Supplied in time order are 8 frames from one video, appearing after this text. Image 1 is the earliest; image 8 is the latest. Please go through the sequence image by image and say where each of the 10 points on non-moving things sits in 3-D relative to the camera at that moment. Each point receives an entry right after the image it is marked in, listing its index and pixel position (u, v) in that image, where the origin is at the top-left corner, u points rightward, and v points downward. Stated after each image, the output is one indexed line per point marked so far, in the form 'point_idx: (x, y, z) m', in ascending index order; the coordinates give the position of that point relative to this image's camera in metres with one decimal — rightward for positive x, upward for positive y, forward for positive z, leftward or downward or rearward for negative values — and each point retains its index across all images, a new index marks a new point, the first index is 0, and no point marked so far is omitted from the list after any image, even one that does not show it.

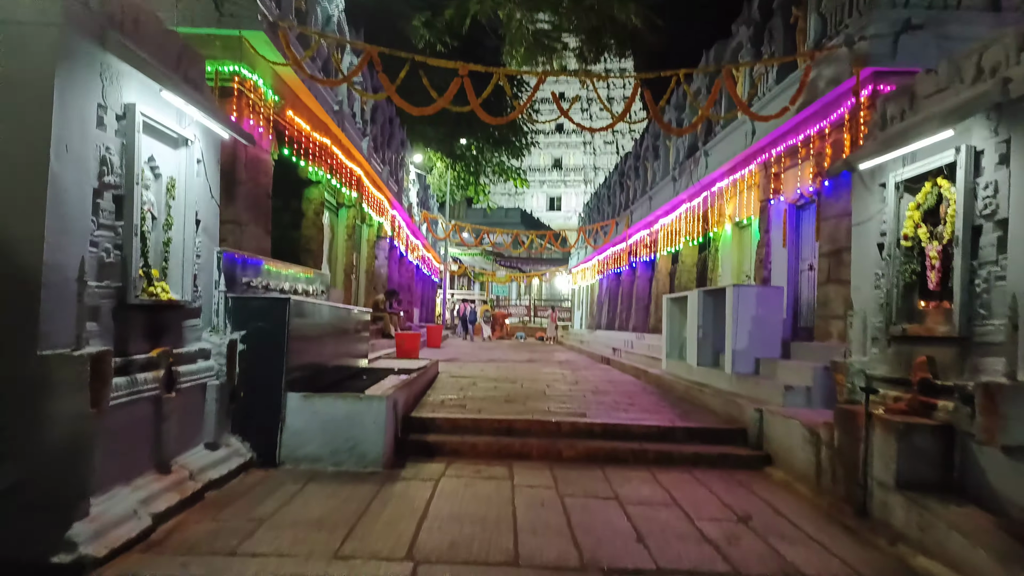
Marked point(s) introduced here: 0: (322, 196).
0: (-2.6, +1.3, +8.8) m
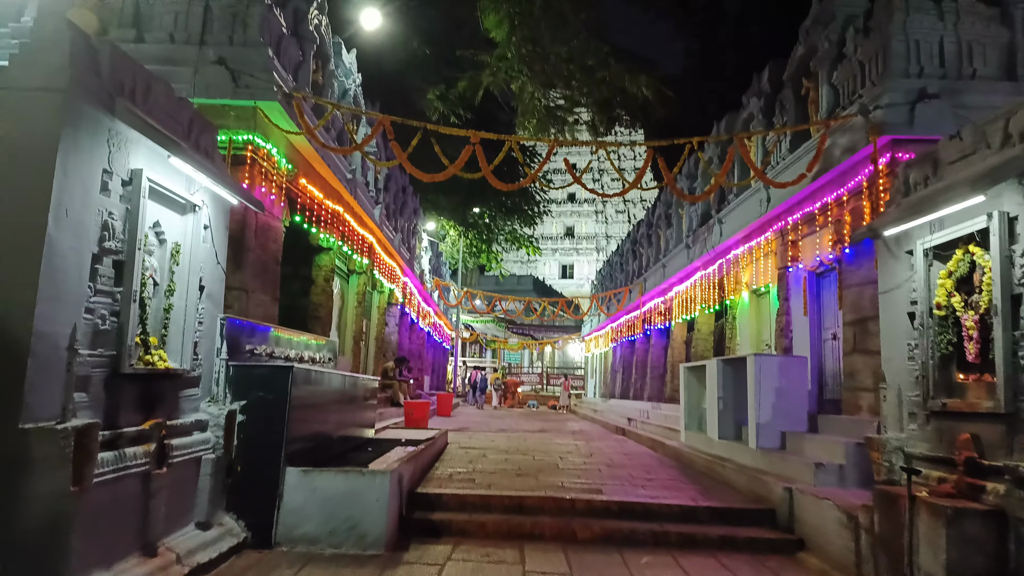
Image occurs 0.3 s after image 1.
0: (-2.5, +0.4, +8.7) m
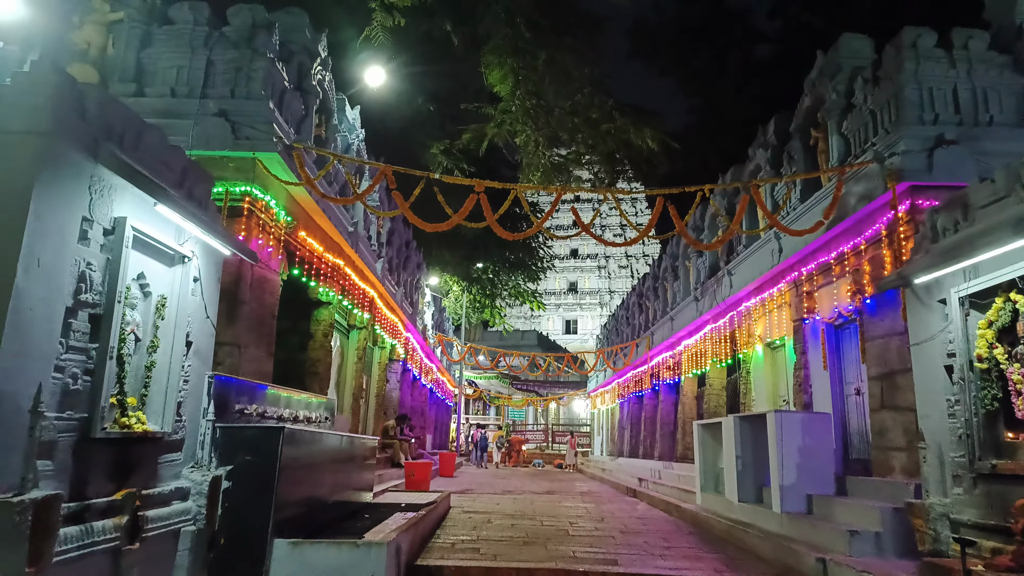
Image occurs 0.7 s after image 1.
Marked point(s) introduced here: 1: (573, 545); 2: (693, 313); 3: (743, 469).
0: (-2.4, -0.4, +8.4) m
1: (+0.6, -2.6, +6.5) m
2: (+3.5, -0.5, +12.3) m
3: (+2.8, -2.2, +7.7) m
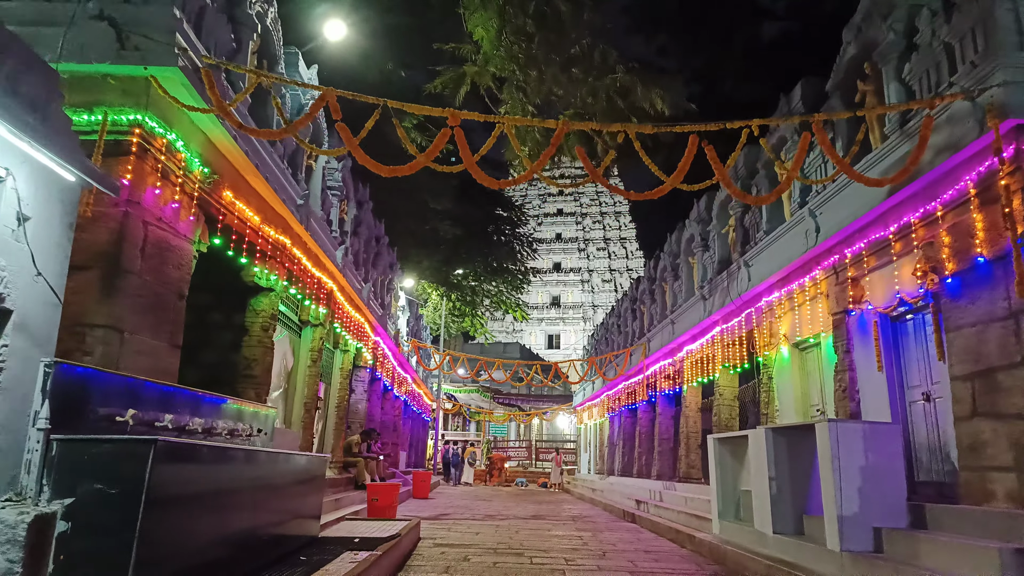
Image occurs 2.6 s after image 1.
0: (-2.6, -0.2, +6.9) m
1: (+0.5, -2.4, +5.0) m
2: (+3.2, -0.5, +11.0) m
3: (+2.6, -2.0, +6.2) m
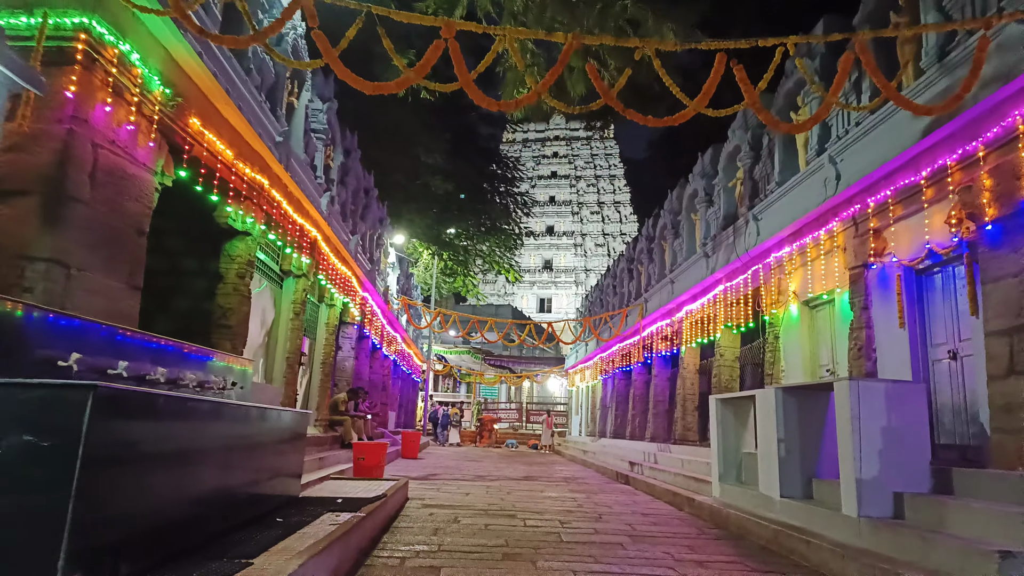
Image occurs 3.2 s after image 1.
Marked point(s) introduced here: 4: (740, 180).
0: (-2.6, +0.4, +6.4) m
1: (+0.5, -2.0, +4.7) m
2: (+3.1, +0.2, +10.5) m
3: (+2.5, -1.6, +5.9) m
4: (+3.3, +1.6, +9.2) m
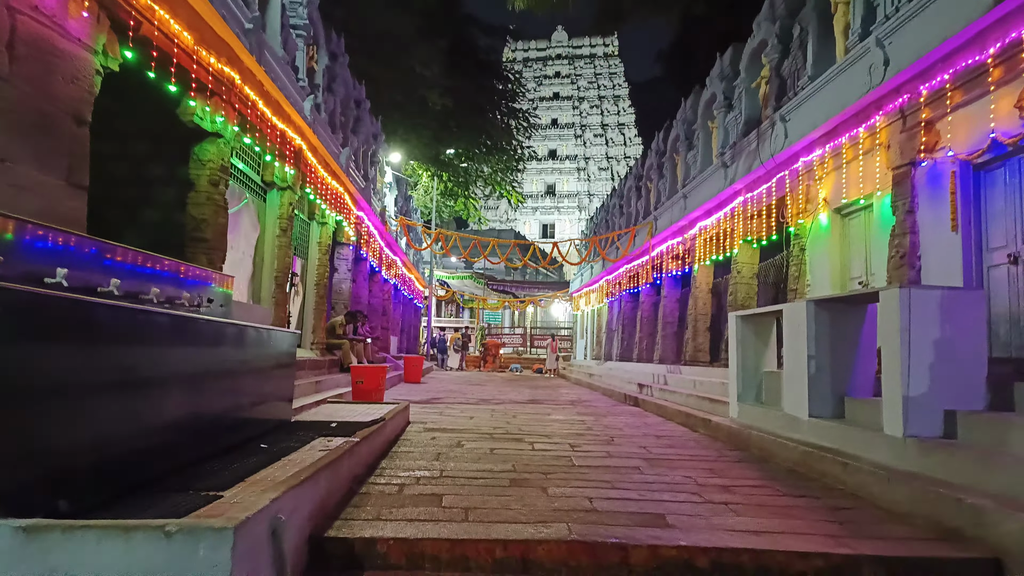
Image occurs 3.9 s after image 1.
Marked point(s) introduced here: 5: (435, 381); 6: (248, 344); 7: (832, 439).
0: (-2.6, +1.2, +5.7) m
1: (+0.5, -1.3, +4.3) m
2: (+3.2, +1.6, +9.8) m
3: (+2.6, -0.7, +5.4) m
4: (+3.3, +2.7, +8.3) m
5: (-1.9, -2.2, +15.3) m
6: (-1.9, -0.4, +4.5) m
7: (+2.5, -1.2, +5.0) m
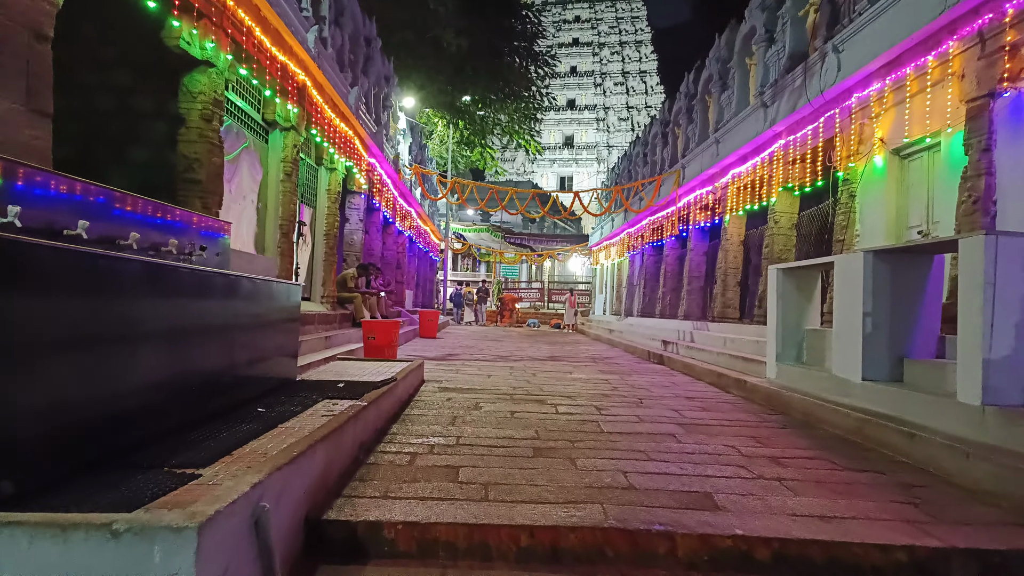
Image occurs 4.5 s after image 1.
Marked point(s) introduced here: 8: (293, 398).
0: (-2.4, +1.6, +5.2) m
1: (+0.7, -1.0, +3.8) m
2: (+3.5, +2.3, +9.1) m
3: (+2.8, -0.3, +4.9) m
4: (+3.6, +3.3, +7.5) m
5: (-1.4, -1.1, +15.0) m
6: (-1.7, -0.1, +4.0) m
7: (+2.7, -0.8, +4.5) m
8: (-1.5, -0.7, +4.2) m
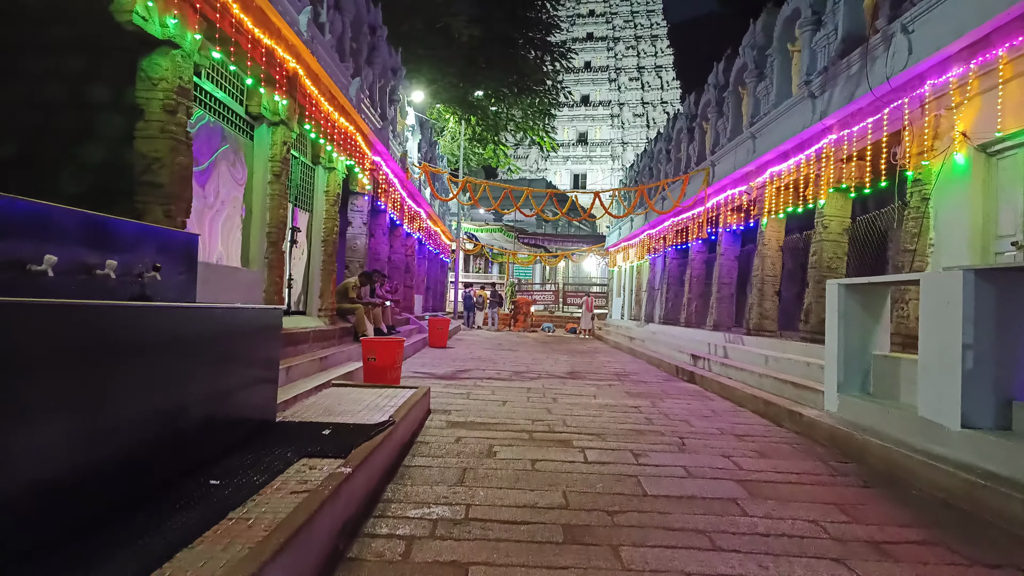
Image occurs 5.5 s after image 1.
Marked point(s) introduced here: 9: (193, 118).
0: (-2.3, +1.4, +4.4) m
1: (+0.8, -1.2, +3.0) m
2: (+3.7, +2.1, +8.2) m
3: (+2.9, -0.5, +4.0) m
4: (+3.8, +3.2, +6.6) m
5: (-1.1, -1.2, +14.1) m
6: (-1.6, -0.2, +3.2) m
7: (+2.8, -1.0, +3.6) m
8: (-1.3, -0.9, +3.4) m
9: (-2.5, +1.3, +5.2) m
